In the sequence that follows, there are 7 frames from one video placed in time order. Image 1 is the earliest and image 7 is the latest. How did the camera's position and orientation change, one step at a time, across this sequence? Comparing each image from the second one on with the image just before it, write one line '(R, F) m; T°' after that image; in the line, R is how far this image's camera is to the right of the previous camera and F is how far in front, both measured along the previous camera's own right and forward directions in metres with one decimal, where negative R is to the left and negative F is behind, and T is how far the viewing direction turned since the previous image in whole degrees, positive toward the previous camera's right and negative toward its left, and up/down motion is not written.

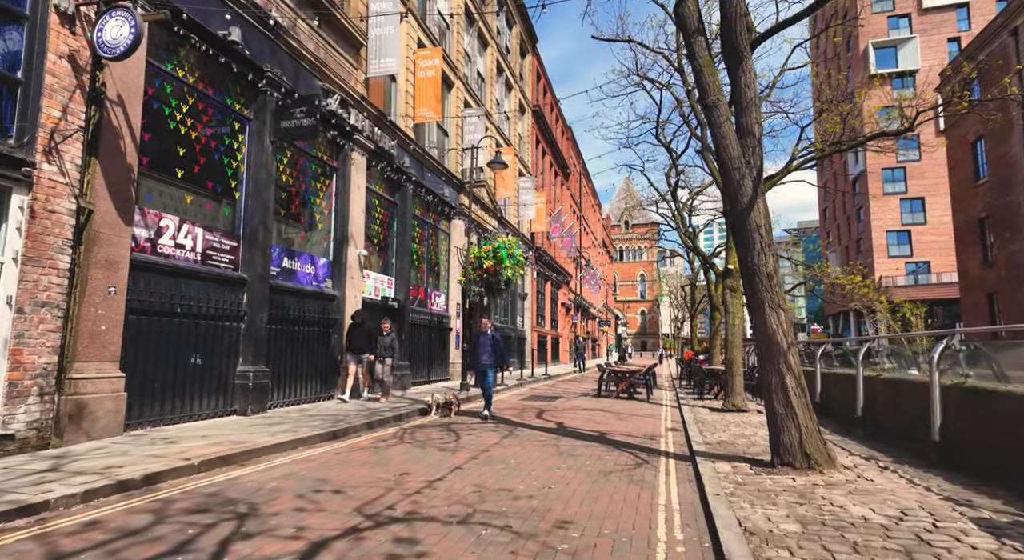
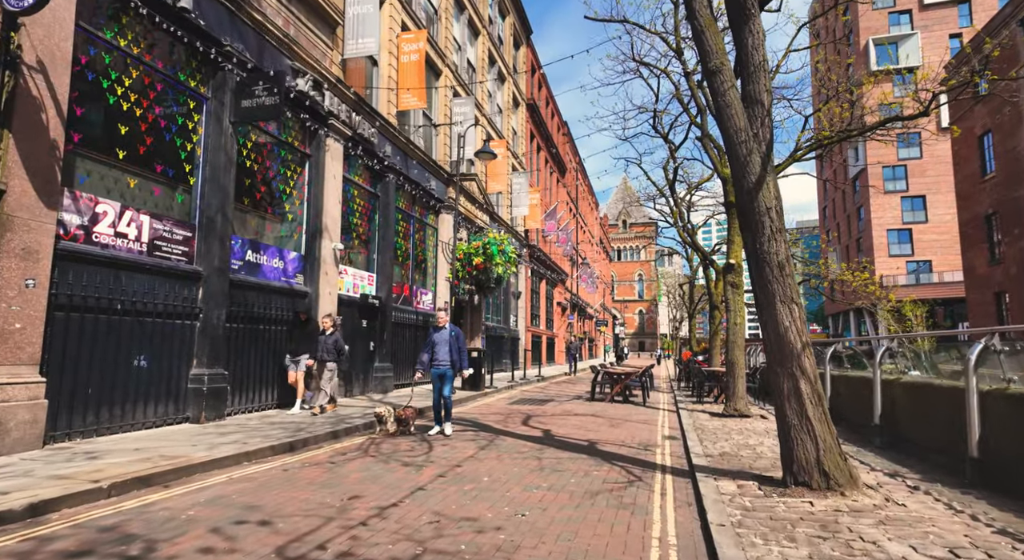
(+0.3, +0.9) m; 0°
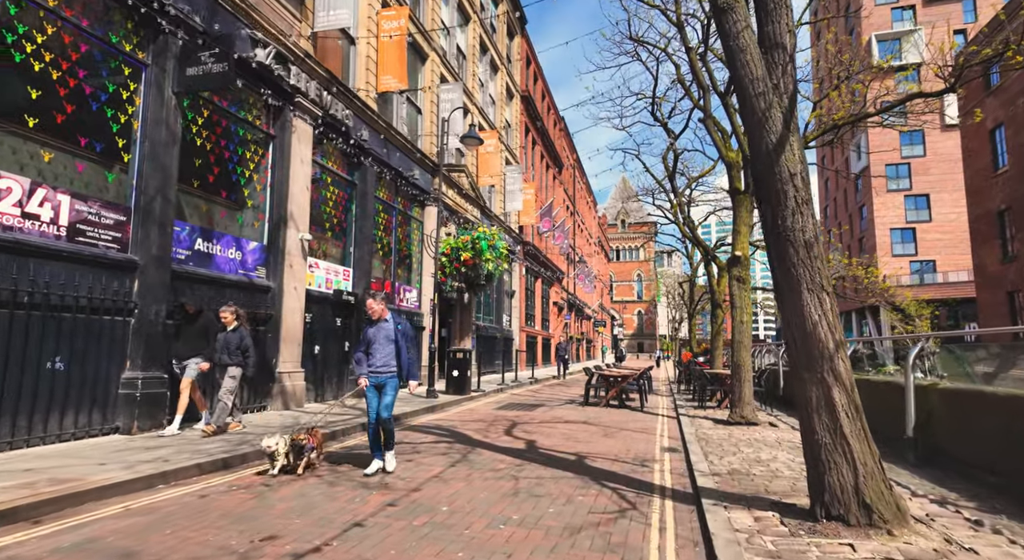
(+0.3, +1.1) m; 0°
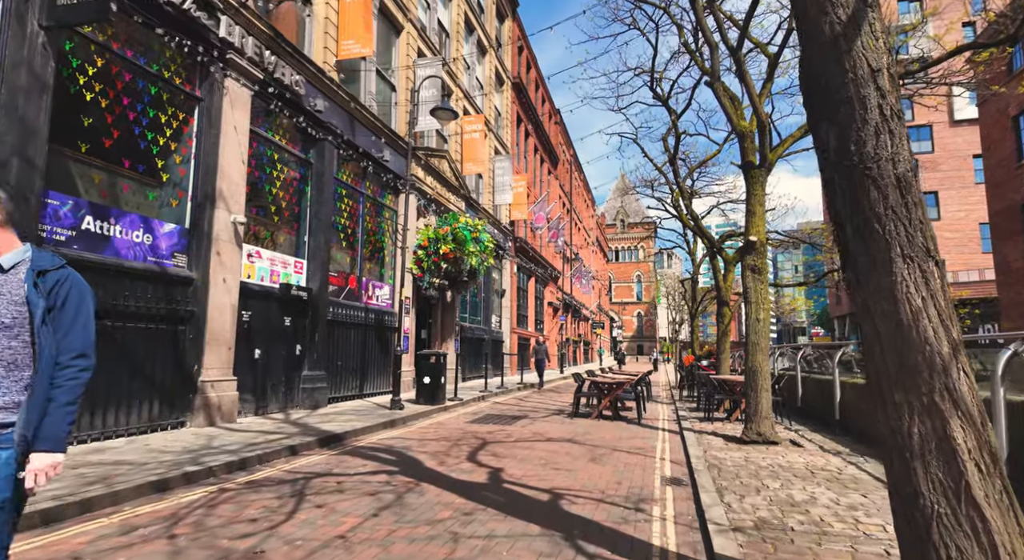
(+0.5, +1.7) m; 0°
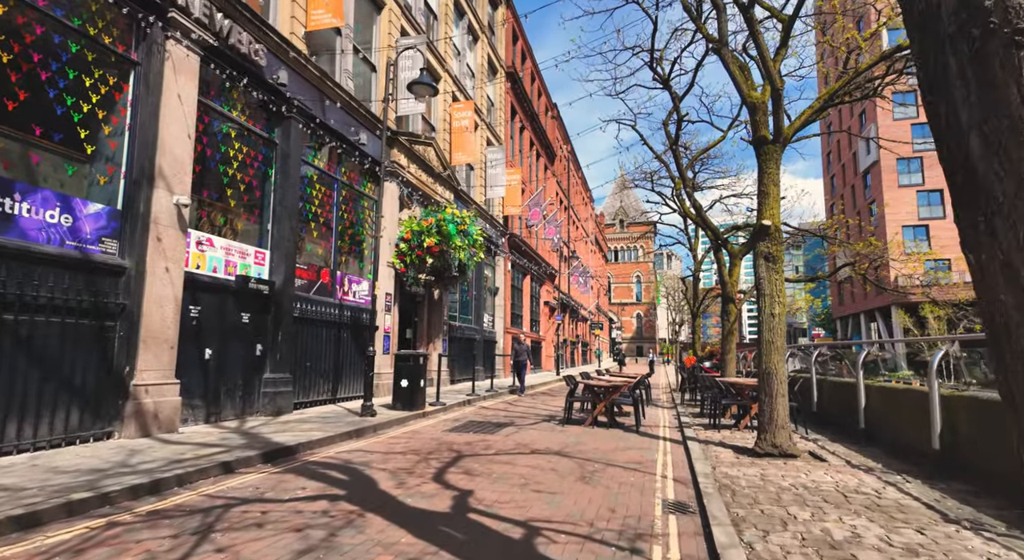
(+0.3, +1.1) m; 0°
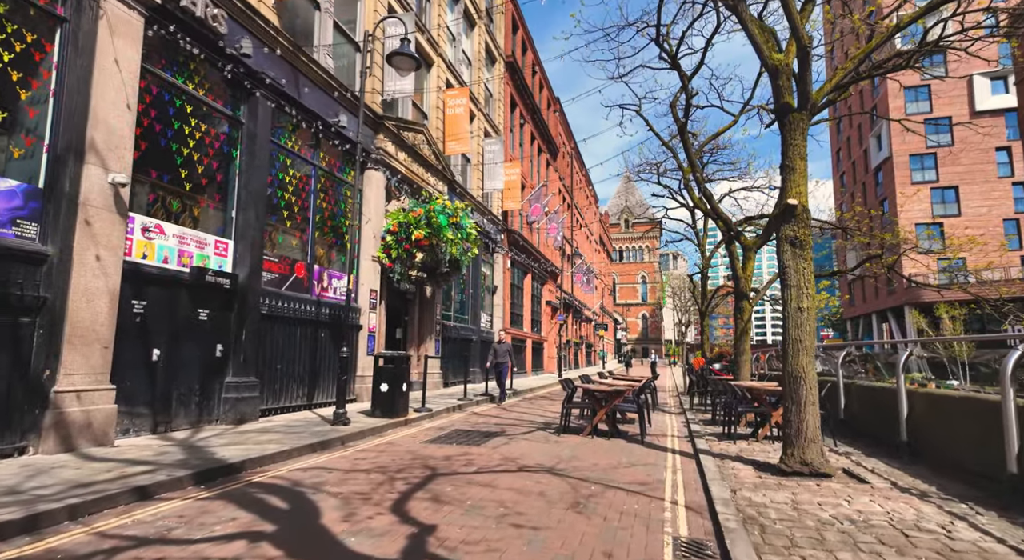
(+0.3, +1.1) m; -1°
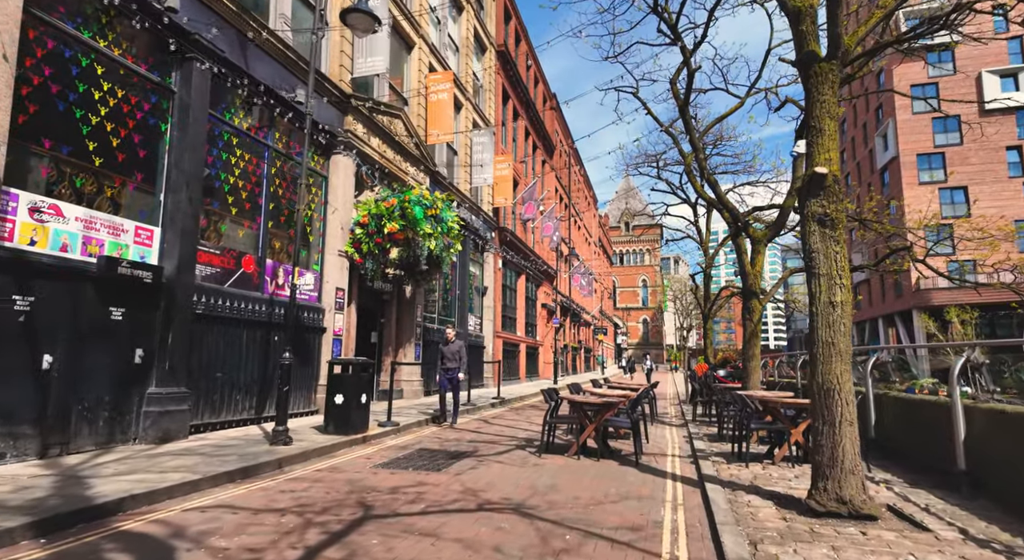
(+0.4, +1.4) m; 0°
